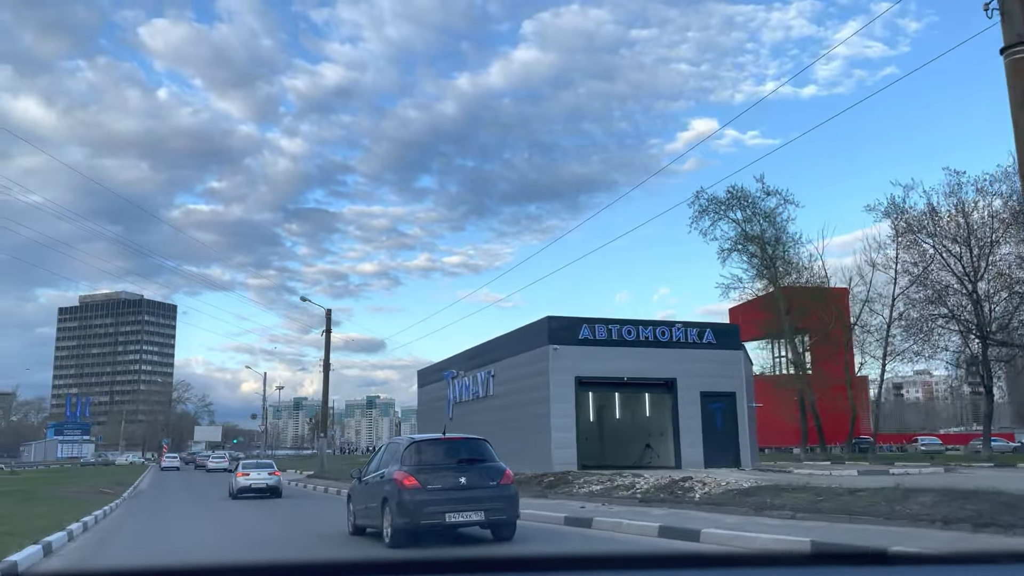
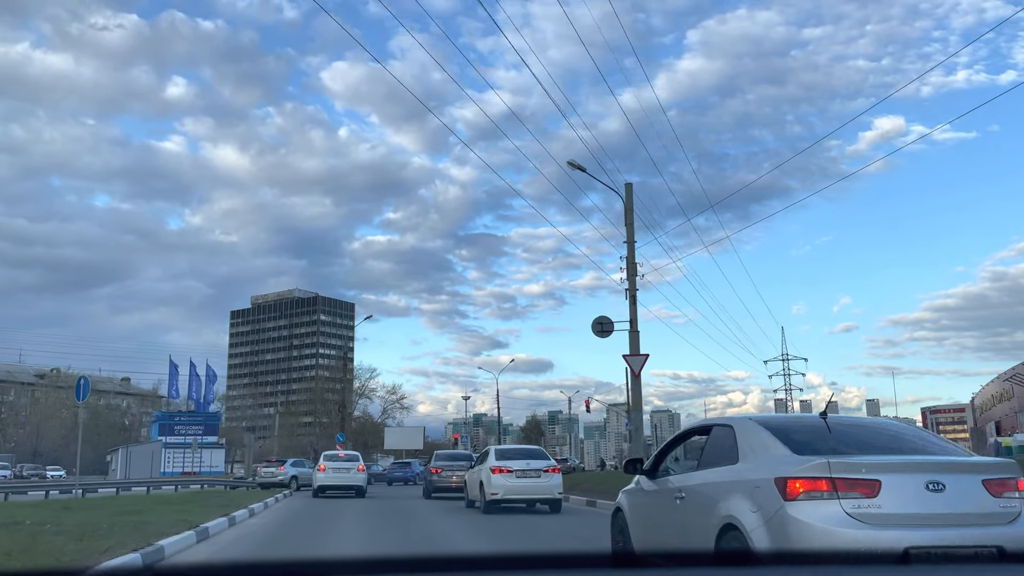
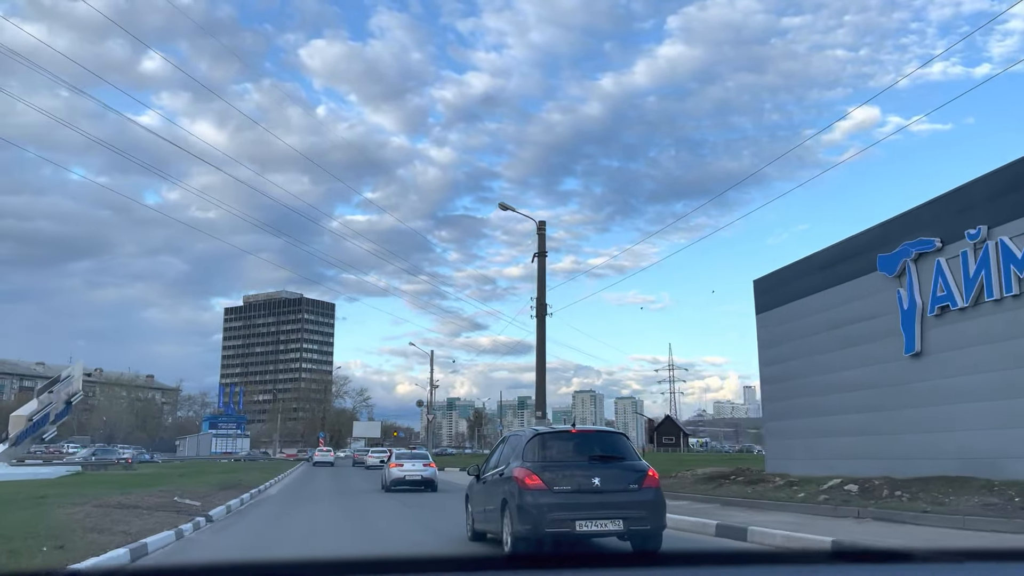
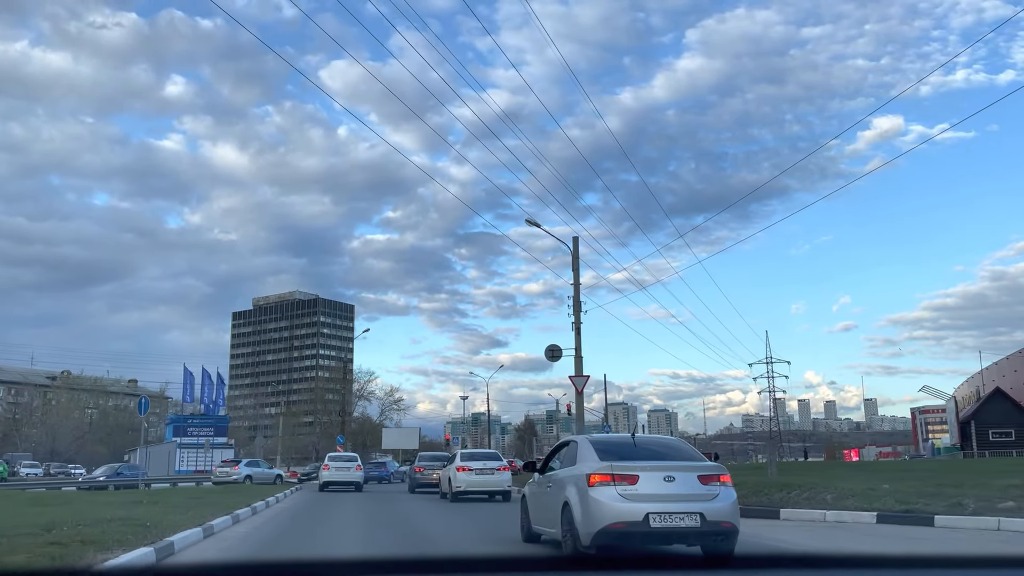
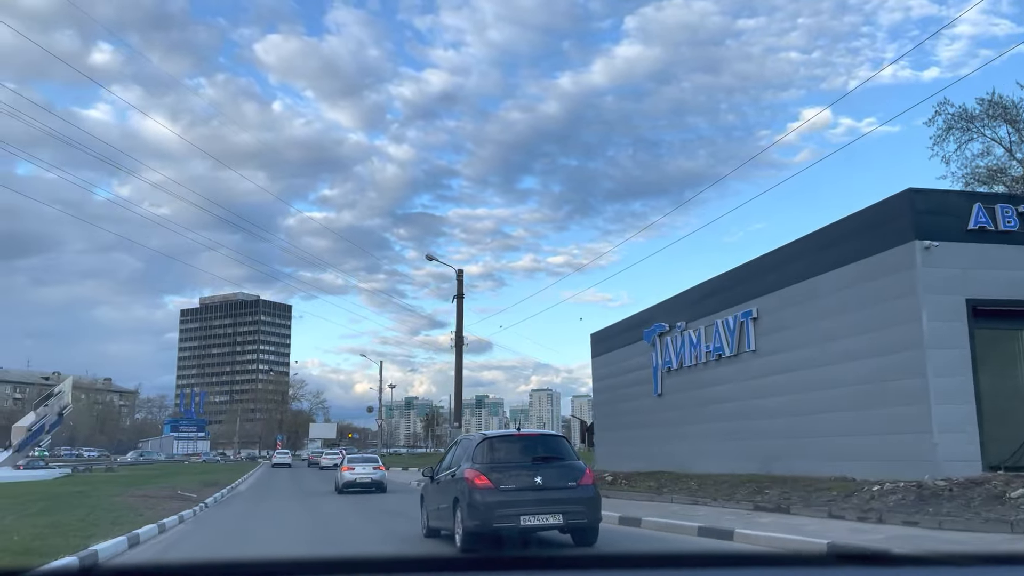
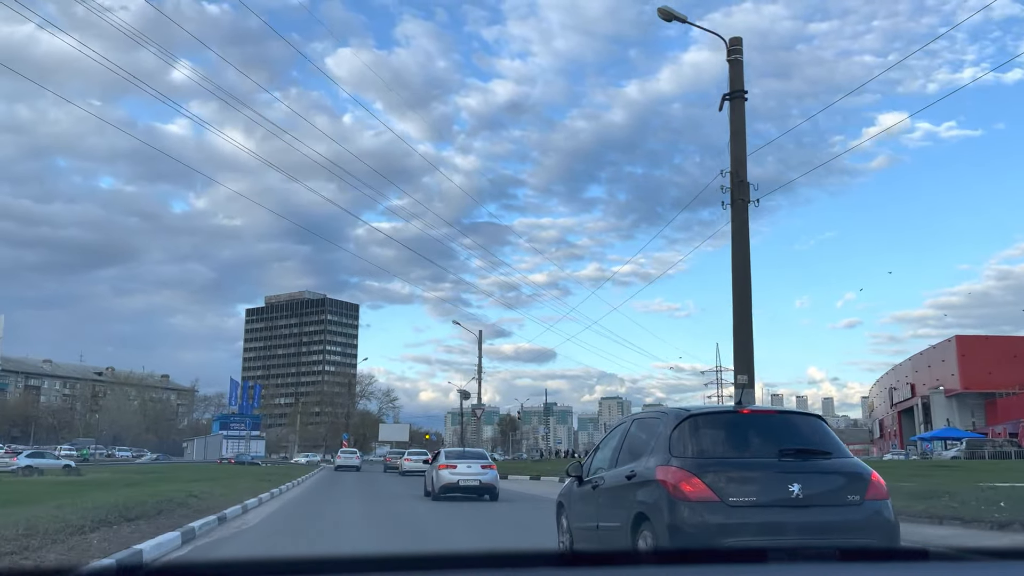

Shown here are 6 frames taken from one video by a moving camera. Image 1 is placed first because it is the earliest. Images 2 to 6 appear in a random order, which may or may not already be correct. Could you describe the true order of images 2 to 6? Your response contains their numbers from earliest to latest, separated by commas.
5, 3, 6, 4, 2
